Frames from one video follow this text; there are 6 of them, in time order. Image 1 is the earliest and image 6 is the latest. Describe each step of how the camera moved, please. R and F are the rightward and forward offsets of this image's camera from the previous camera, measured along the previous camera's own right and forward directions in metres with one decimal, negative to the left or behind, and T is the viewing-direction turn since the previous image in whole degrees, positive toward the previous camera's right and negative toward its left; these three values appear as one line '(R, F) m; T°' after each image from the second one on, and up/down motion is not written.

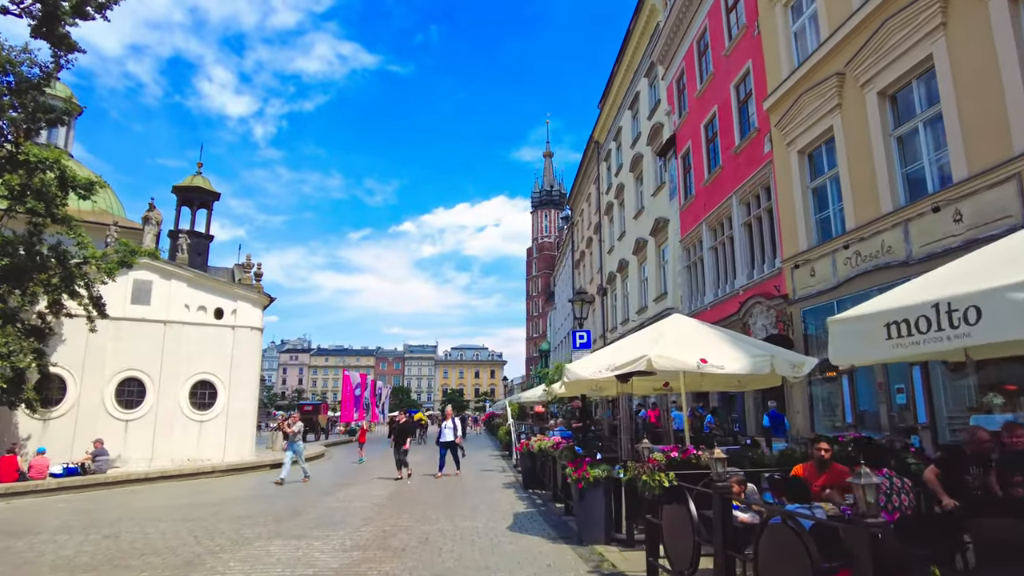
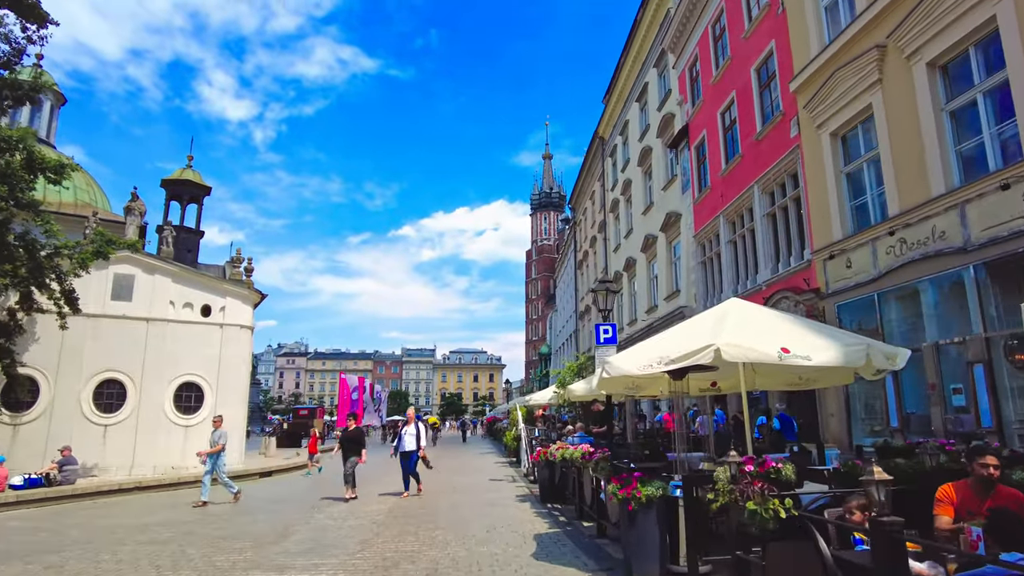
(-0.3, +1.2) m; 0°
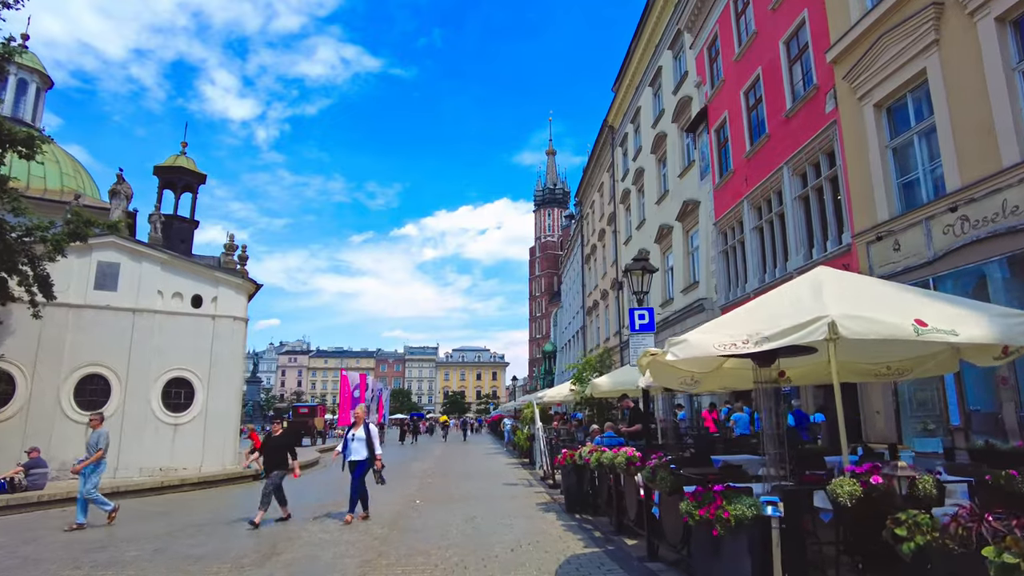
(-0.3, +1.2) m; 0°
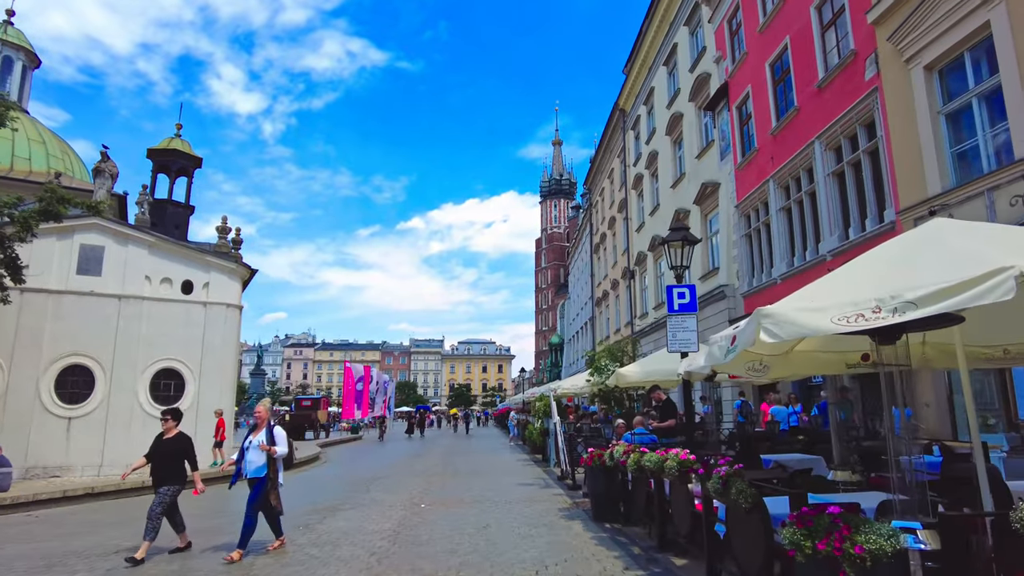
(-0.1, +1.1) m; 0°
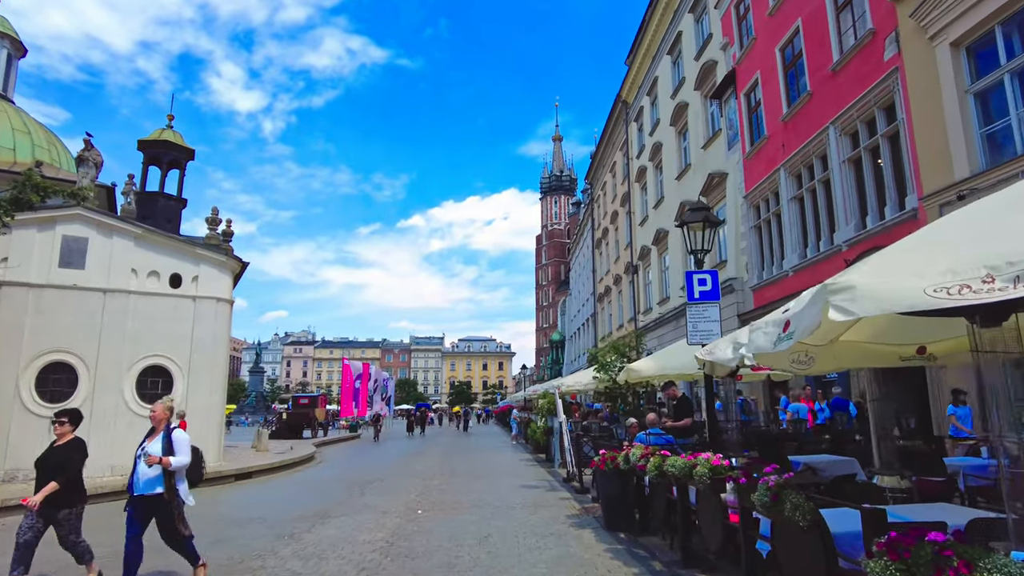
(0.0, +0.6) m; 0°
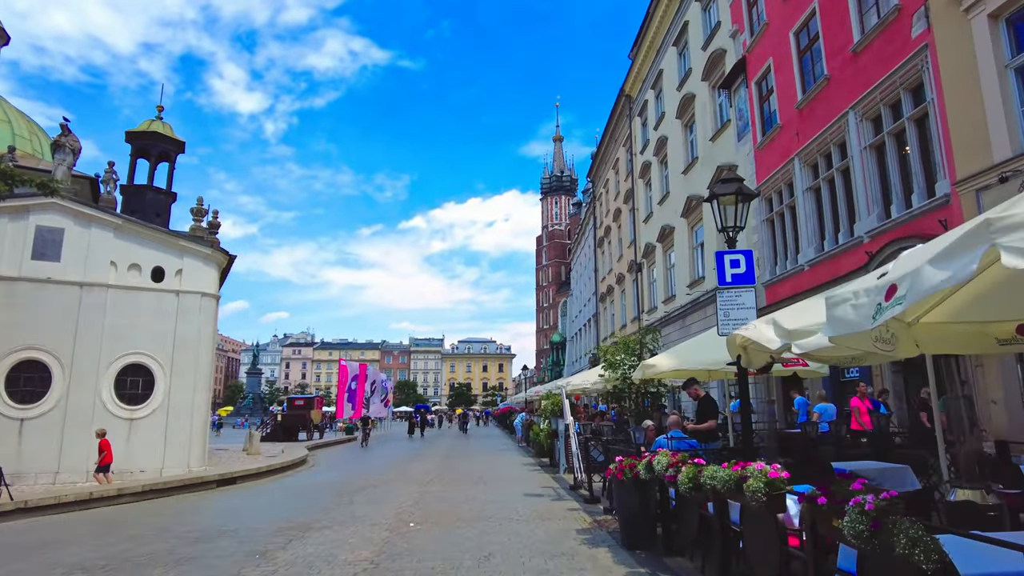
(0.0, +0.8) m; 0°
